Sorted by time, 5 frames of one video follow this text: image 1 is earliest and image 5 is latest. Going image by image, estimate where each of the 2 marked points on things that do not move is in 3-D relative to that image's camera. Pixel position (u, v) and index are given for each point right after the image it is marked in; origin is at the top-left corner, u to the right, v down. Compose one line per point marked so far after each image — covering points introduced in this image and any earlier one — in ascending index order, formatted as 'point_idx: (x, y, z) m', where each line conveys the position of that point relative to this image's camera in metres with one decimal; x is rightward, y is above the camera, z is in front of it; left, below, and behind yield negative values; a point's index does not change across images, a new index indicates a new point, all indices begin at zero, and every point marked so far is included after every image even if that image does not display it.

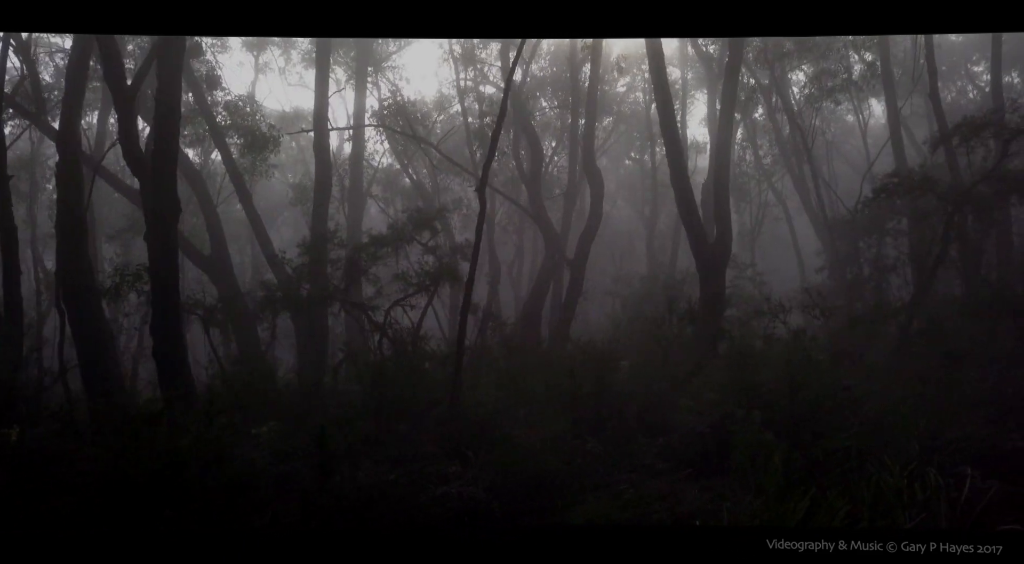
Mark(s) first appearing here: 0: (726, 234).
0: (+4.0, +0.7, +15.6) m
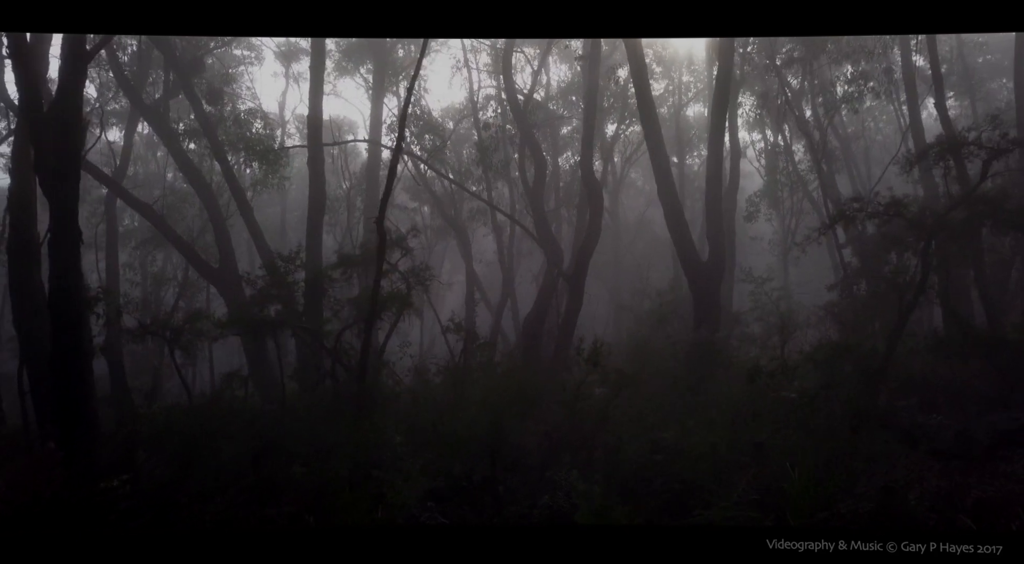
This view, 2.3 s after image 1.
0: (+3.7, +0.6, +15.4) m
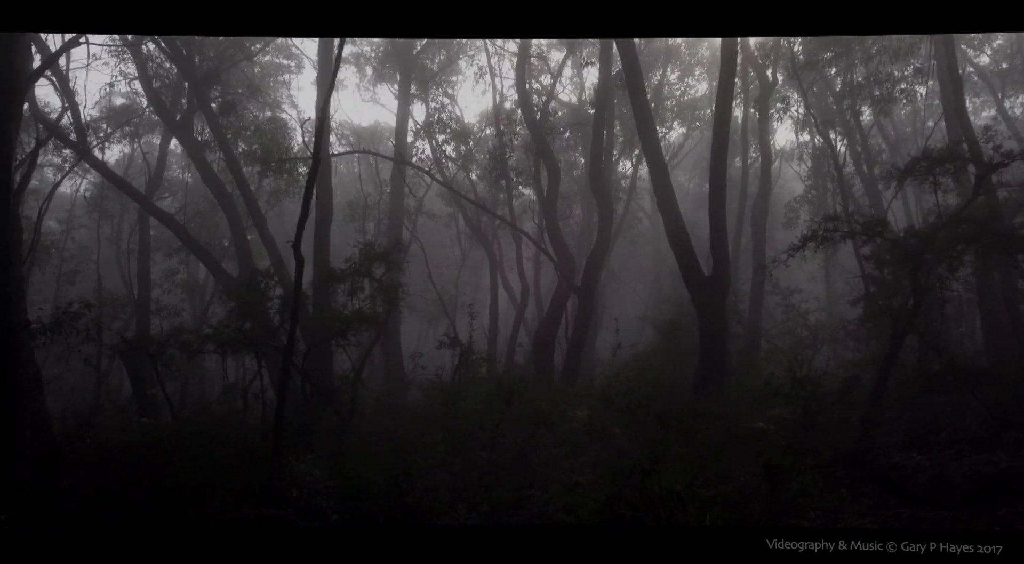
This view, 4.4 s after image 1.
0: (+3.7, +0.4, +15.0) m
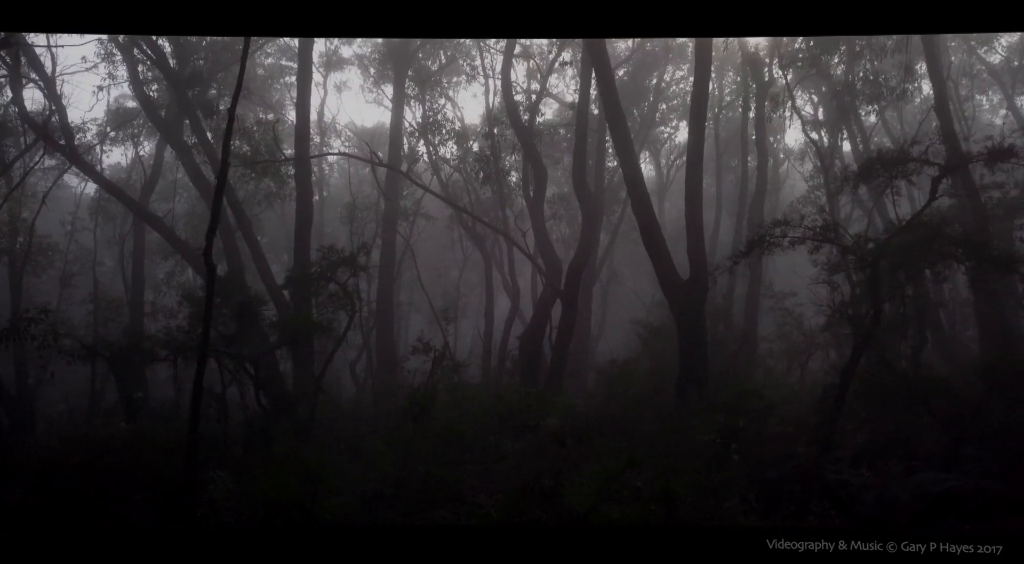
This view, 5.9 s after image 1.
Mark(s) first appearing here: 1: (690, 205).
0: (+3.2, +0.3, +14.7) m
1: (+3.2, +1.4, +15.2) m
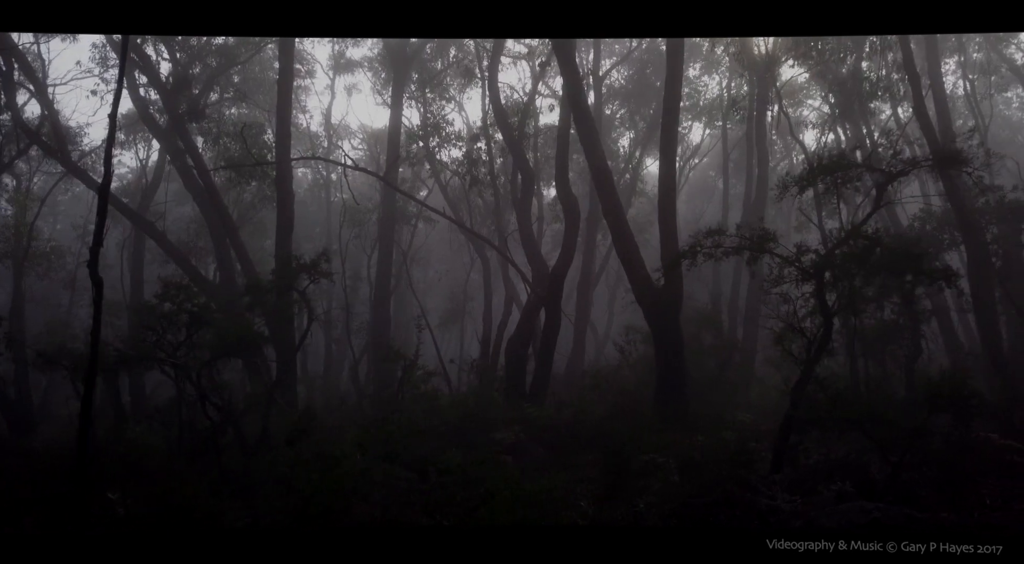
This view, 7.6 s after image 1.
0: (+2.6, +0.3, +14.4) m
1: (+2.6, +1.3, +14.9) m
